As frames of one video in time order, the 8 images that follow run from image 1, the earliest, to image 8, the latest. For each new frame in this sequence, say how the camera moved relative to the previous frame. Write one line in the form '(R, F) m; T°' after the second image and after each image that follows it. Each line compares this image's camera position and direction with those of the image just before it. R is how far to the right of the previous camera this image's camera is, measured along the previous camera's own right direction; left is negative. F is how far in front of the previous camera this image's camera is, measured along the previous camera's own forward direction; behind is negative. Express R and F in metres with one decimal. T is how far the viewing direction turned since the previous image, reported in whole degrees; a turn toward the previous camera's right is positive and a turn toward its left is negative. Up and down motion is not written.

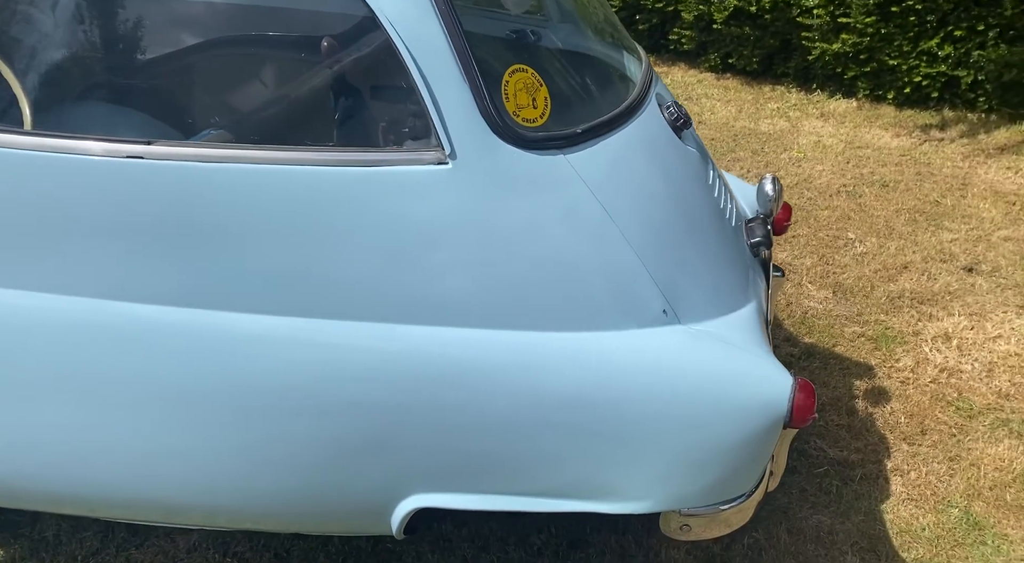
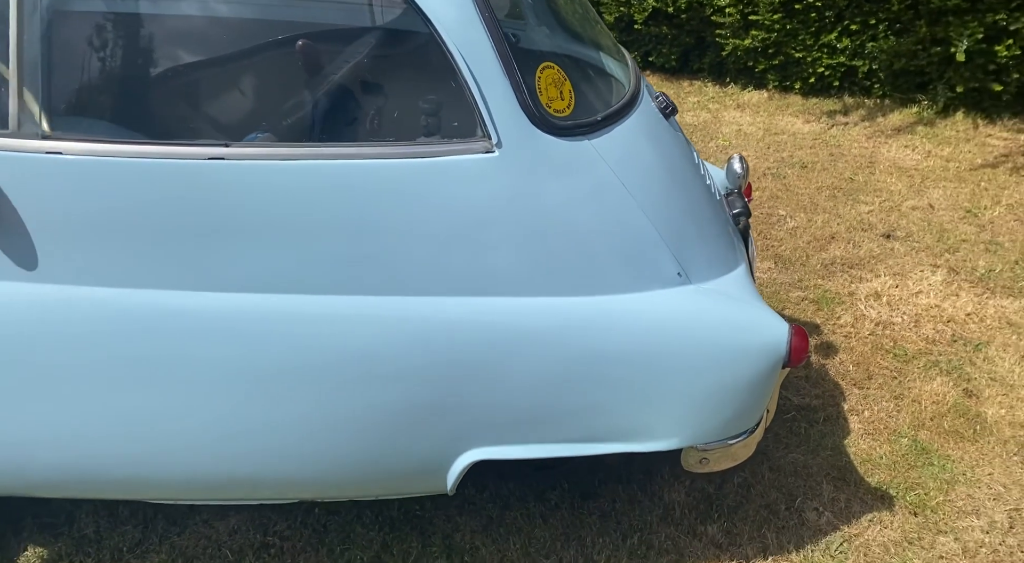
(-0.3, -0.2) m; +7°
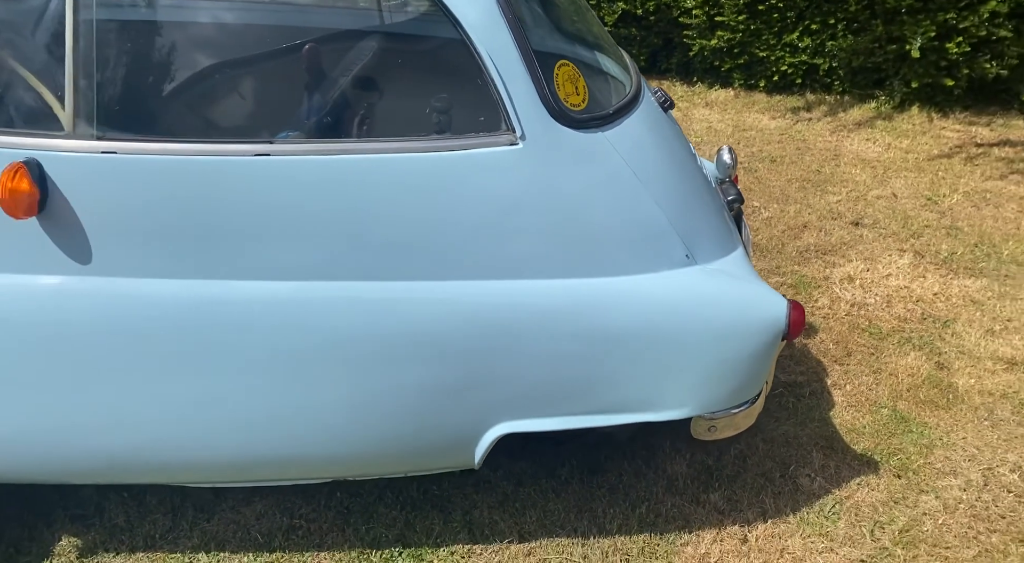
(-0.1, -0.1) m; +3°
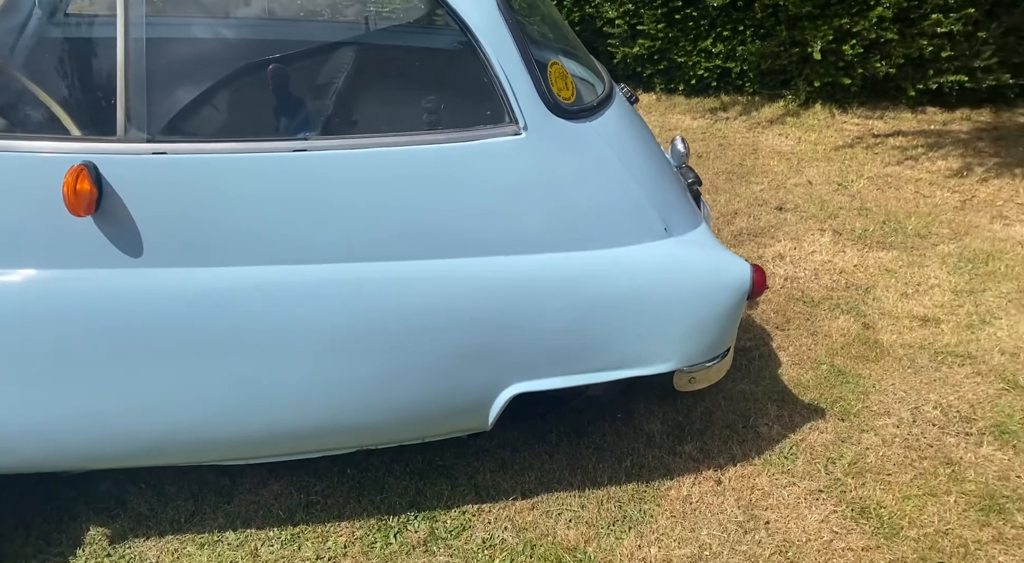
(-0.2, -0.2) m; +6°
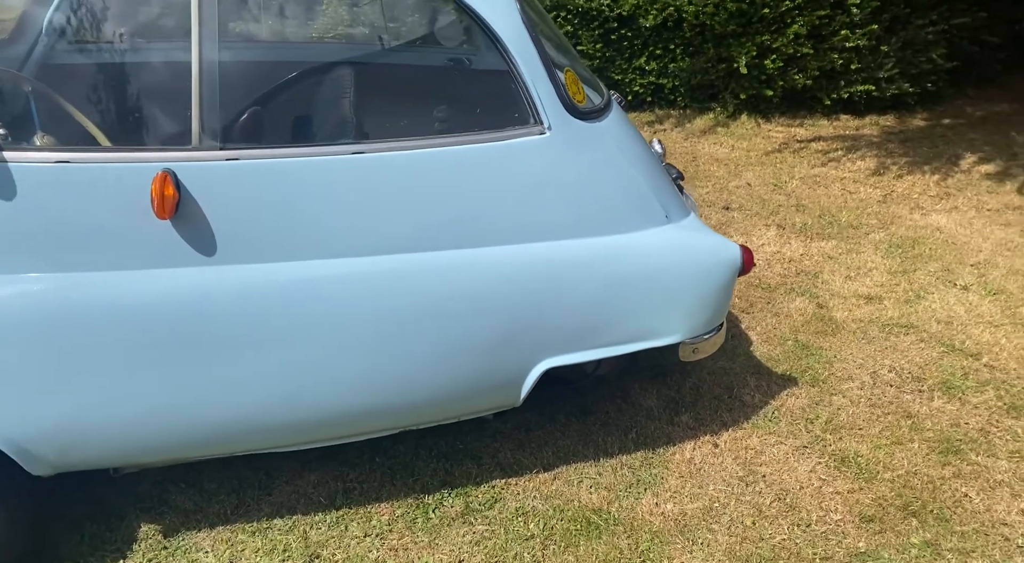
(-0.3, -0.2) m; +6°
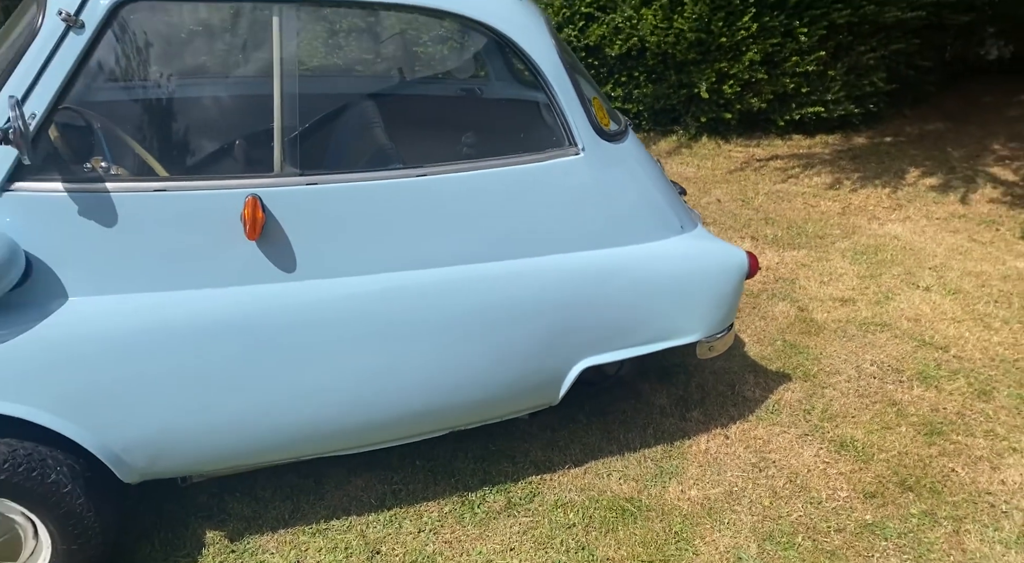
(-0.3, -0.2) m; +4°
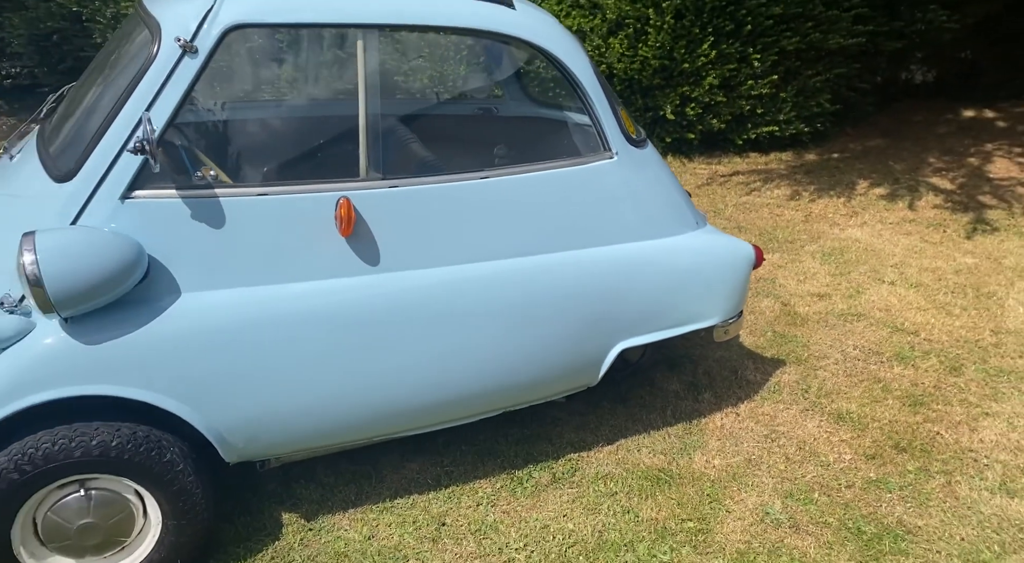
(-0.3, -0.2) m; +4°
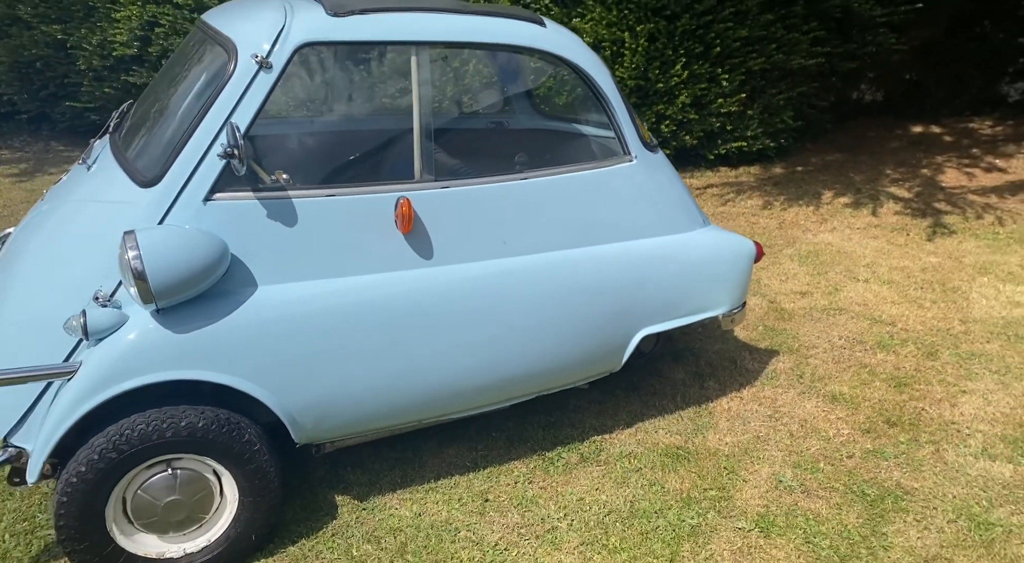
(-0.3, -0.2) m; +3°
